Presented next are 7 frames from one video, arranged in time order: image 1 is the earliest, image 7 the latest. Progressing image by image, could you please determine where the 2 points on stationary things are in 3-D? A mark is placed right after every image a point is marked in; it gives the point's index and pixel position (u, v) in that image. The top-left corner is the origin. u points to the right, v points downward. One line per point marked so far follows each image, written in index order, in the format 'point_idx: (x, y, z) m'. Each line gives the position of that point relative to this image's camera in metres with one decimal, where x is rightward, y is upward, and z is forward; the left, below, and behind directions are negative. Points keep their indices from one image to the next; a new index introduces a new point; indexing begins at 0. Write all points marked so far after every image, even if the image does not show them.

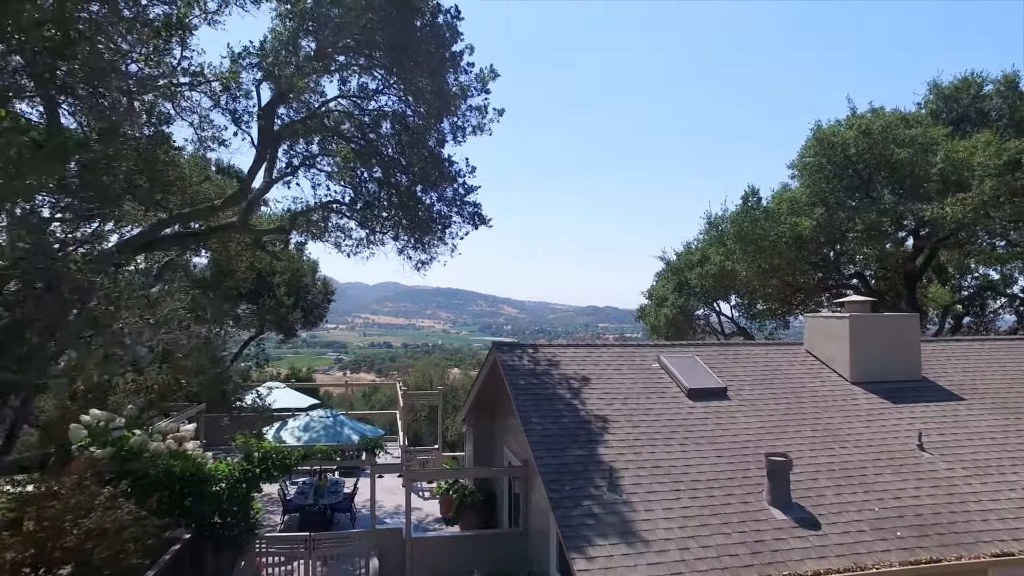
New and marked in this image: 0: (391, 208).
0: (-1.1, +0.7, +7.9) m
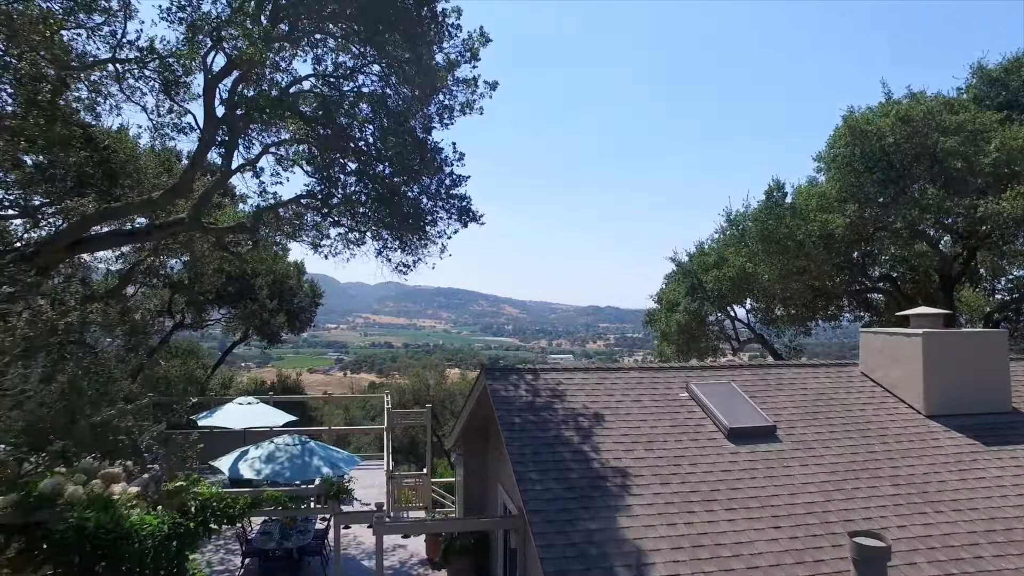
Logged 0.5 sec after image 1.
0: (-1.1, +0.7, +6.9) m
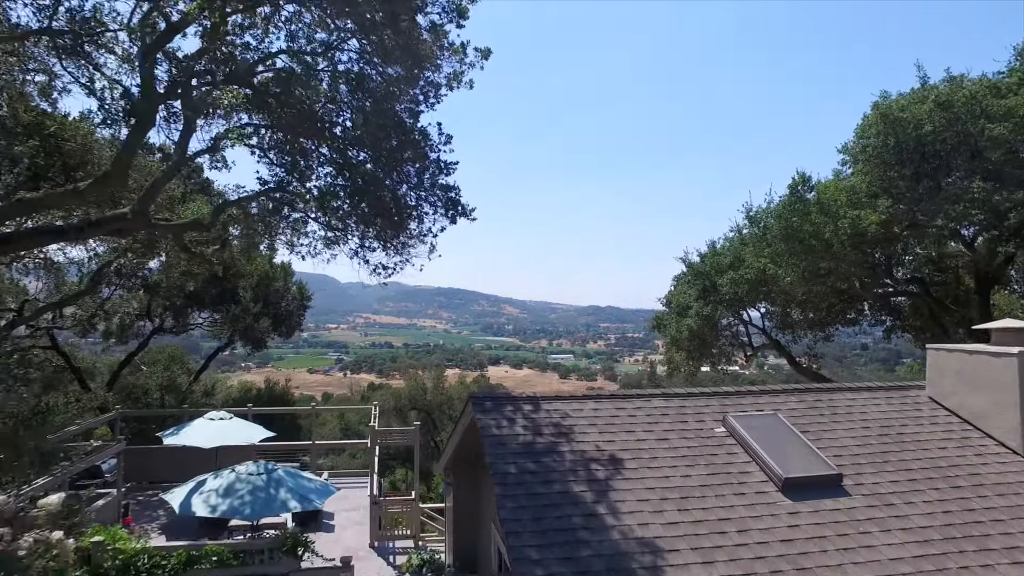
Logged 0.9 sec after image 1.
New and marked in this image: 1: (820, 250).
0: (-1.2, +0.6, +6.1) m
1: (+3.0, +0.4, +8.3) m
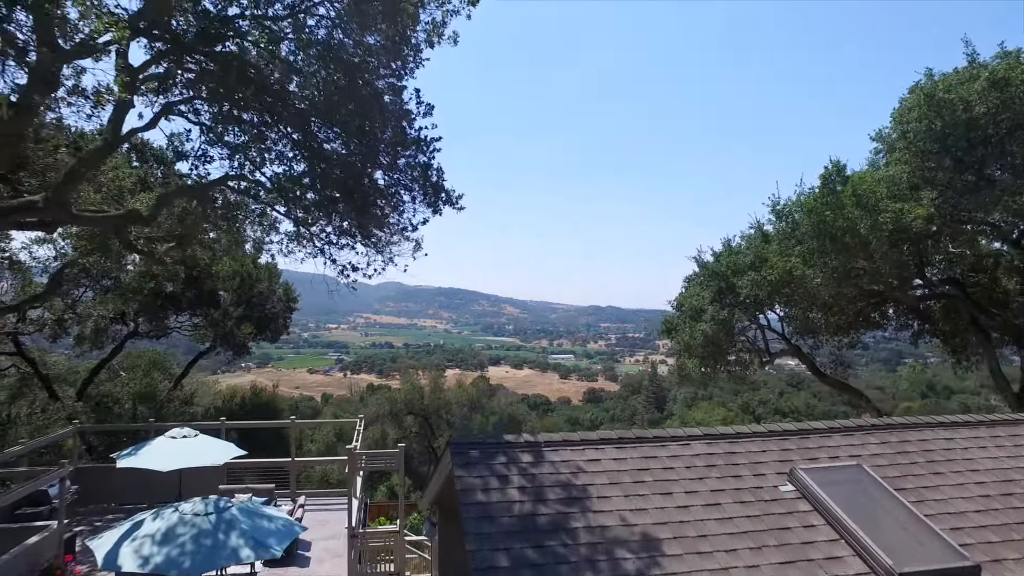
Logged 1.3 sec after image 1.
0: (-1.2, +0.6, +5.2) m
1: (+3.0, +0.4, +7.4) m
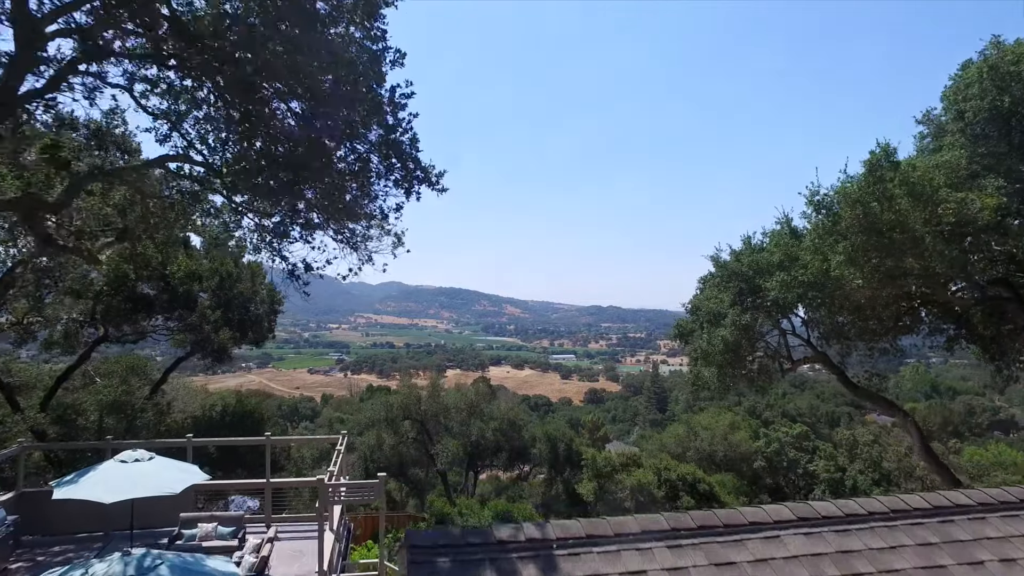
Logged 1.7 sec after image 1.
0: (-1.2, +0.6, +4.2) m
1: (+3.0, +0.3, +6.5) m
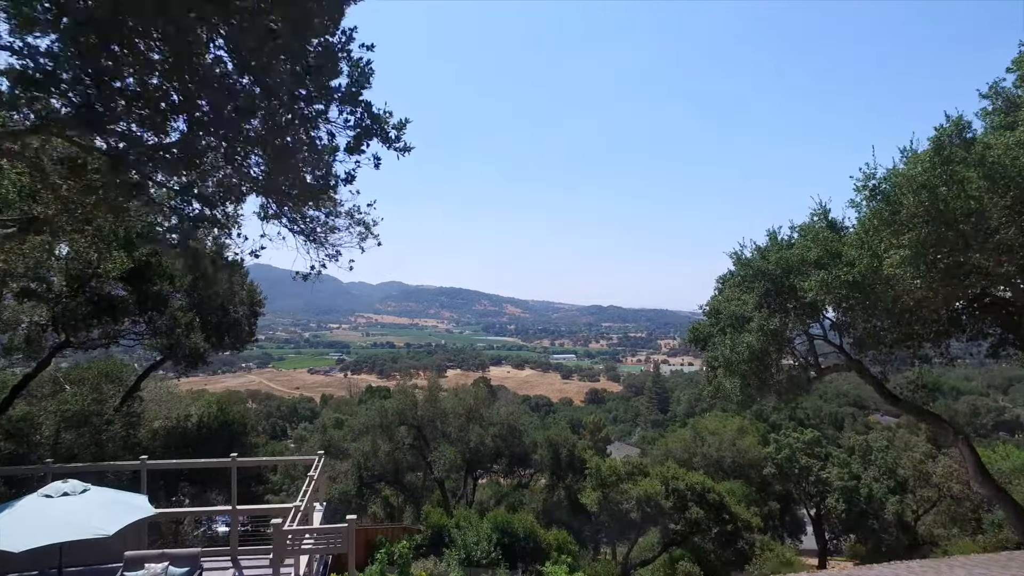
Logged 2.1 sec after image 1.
0: (-1.2, +0.6, +3.2) m
1: (+3.0, +0.3, +5.4) m
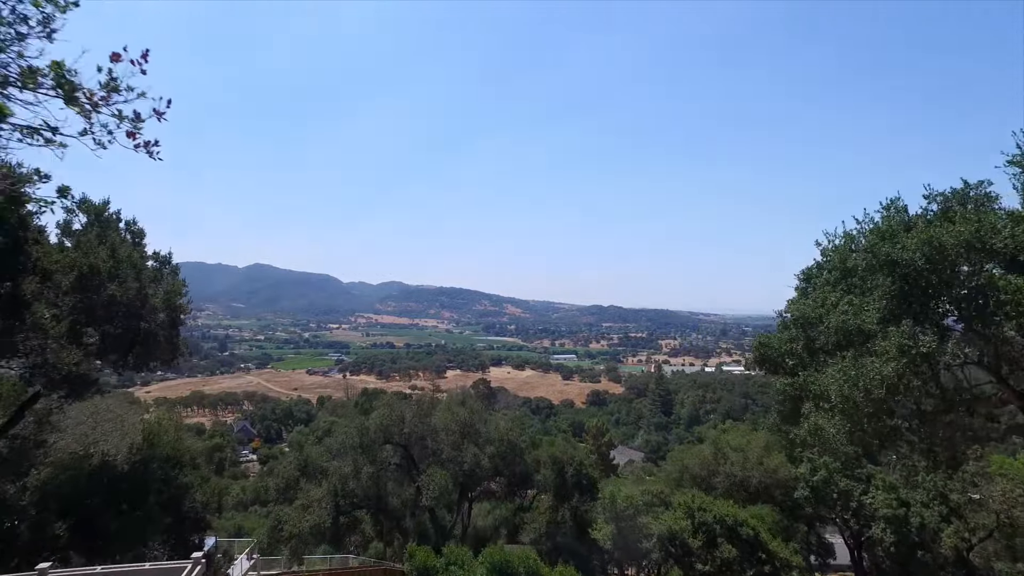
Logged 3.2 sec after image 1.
0: (-1.2, +0.6, +0.2) m
1: (+3.0, +0.3, +2.5) m
